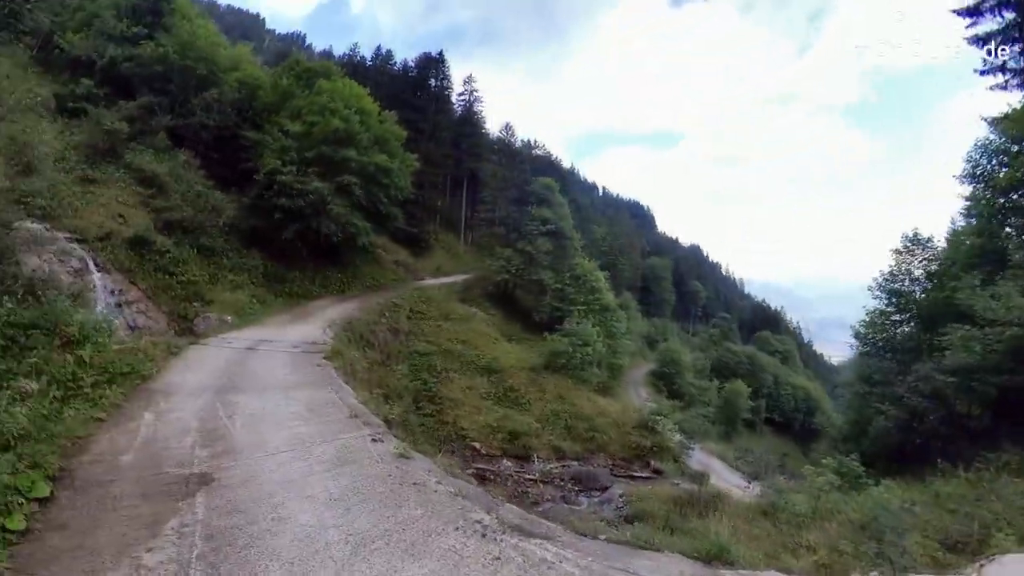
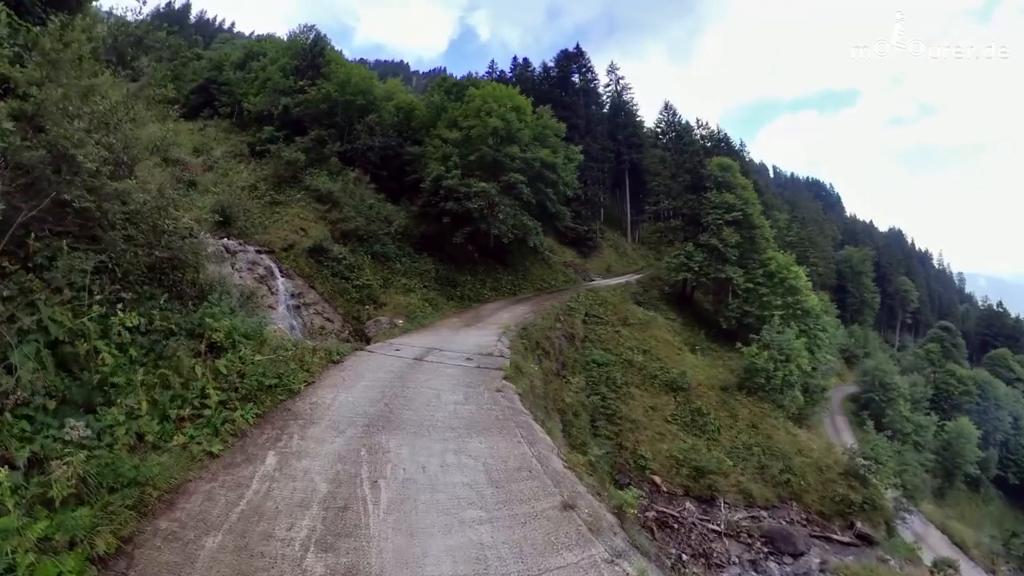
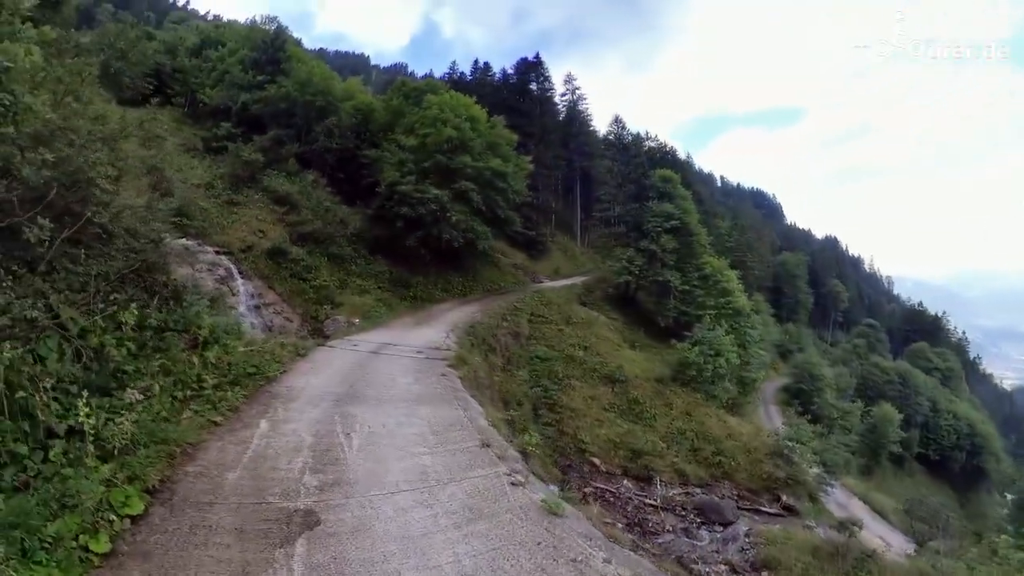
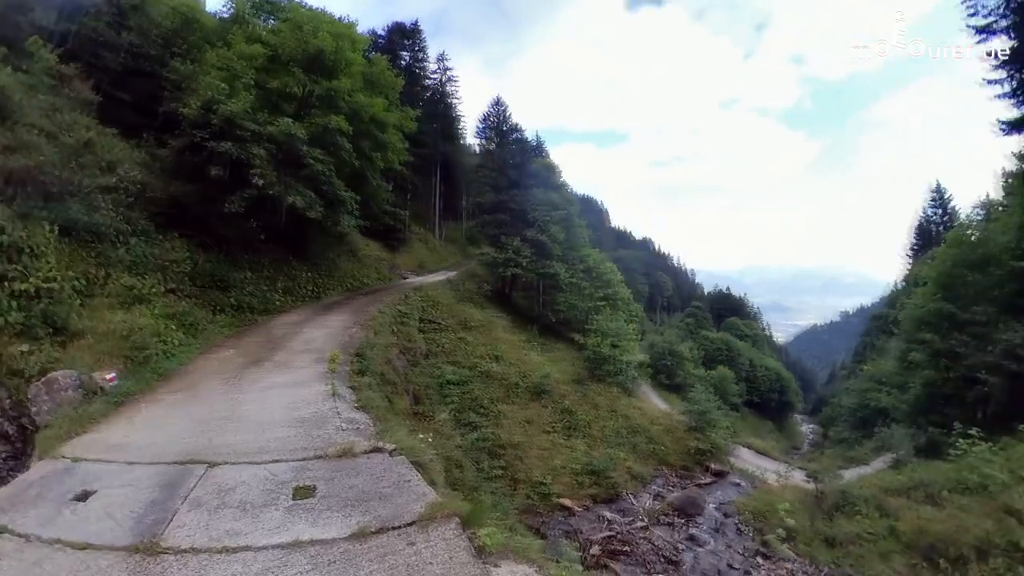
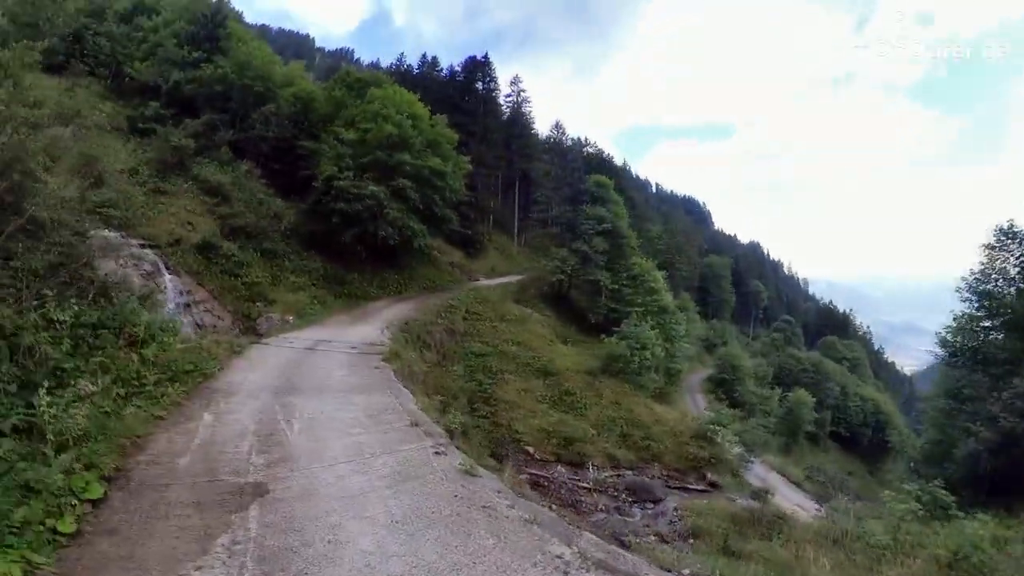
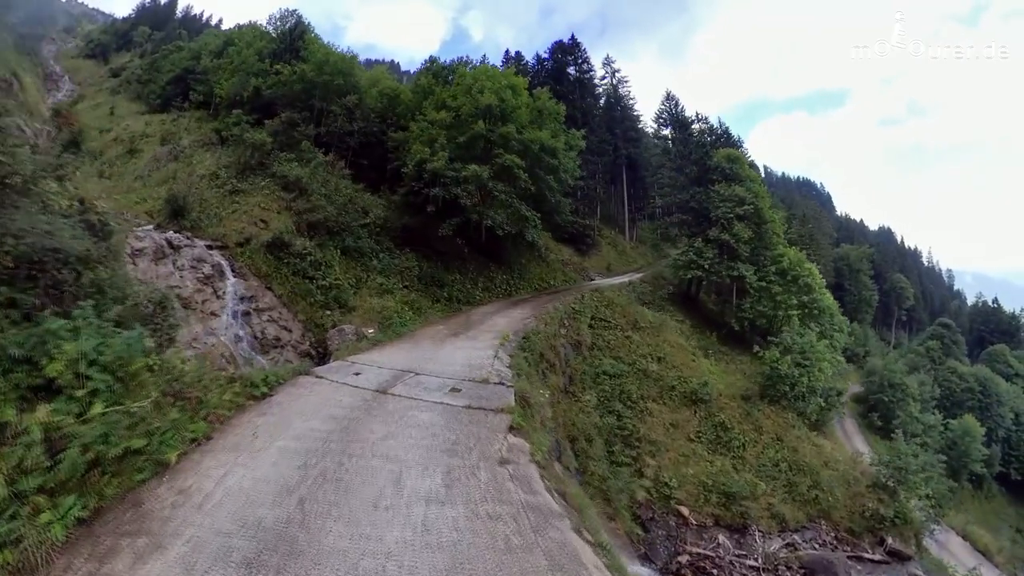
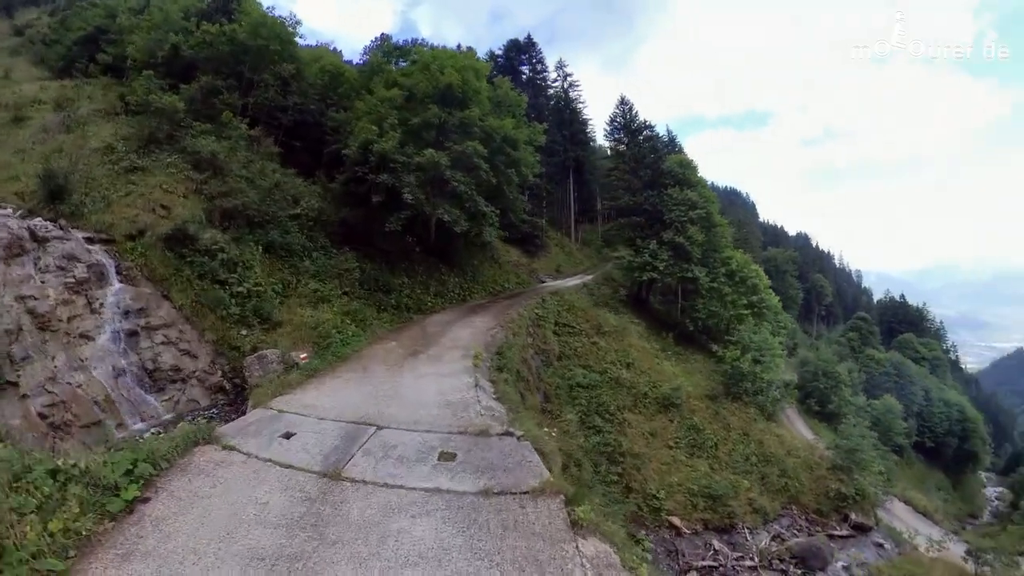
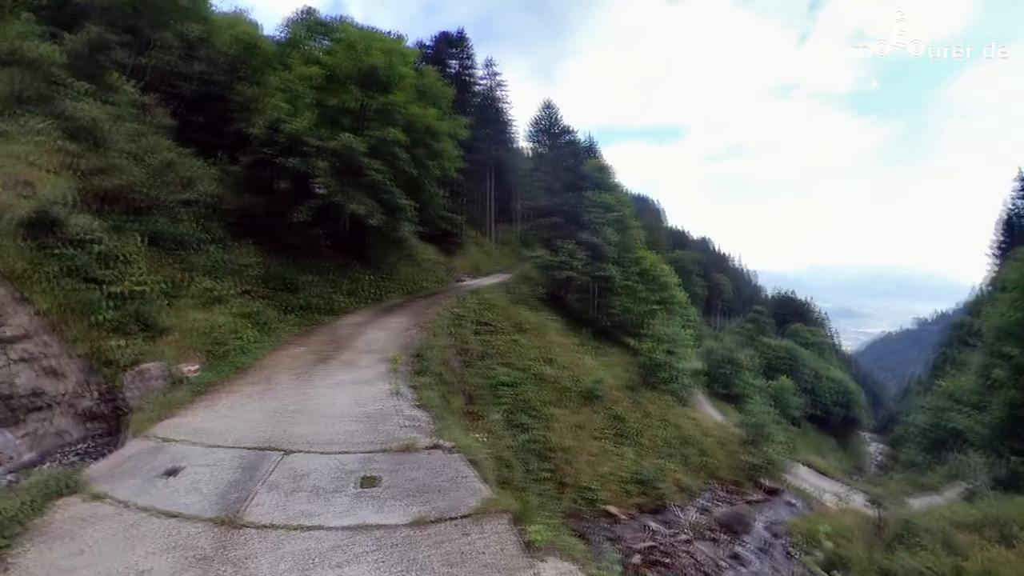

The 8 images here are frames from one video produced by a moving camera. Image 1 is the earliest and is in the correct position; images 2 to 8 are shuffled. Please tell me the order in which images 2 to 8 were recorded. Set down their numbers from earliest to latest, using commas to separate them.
5, 3, 2, 6, 7, 8, 4
